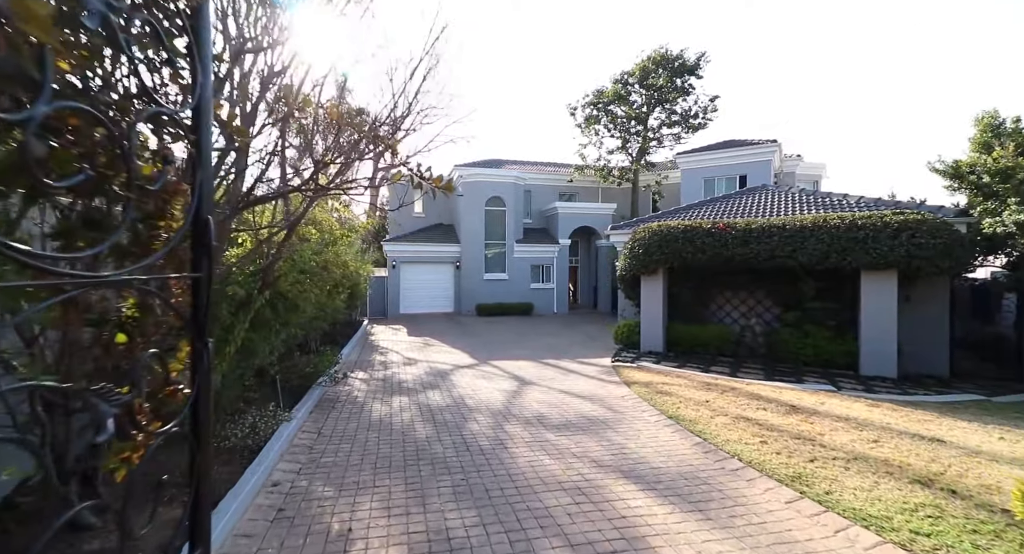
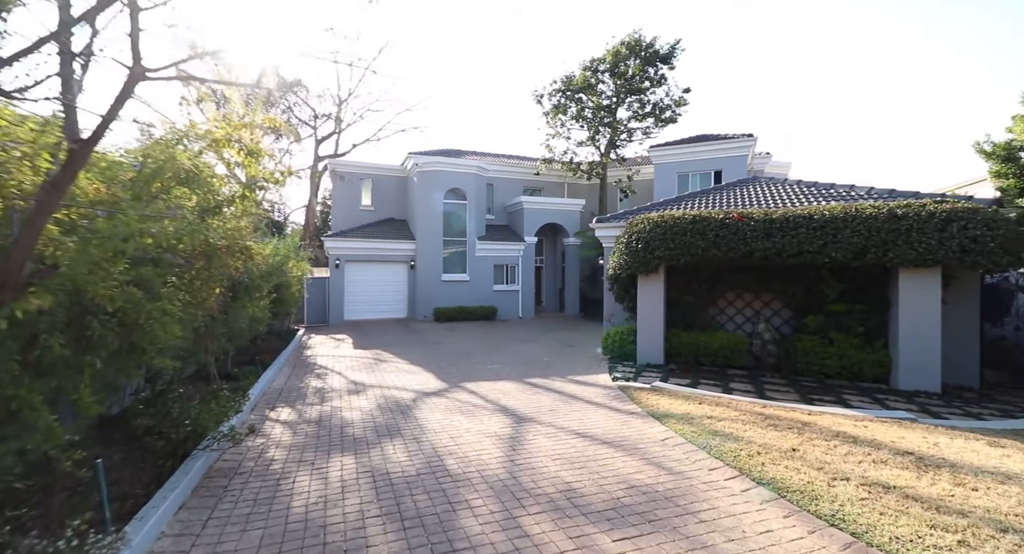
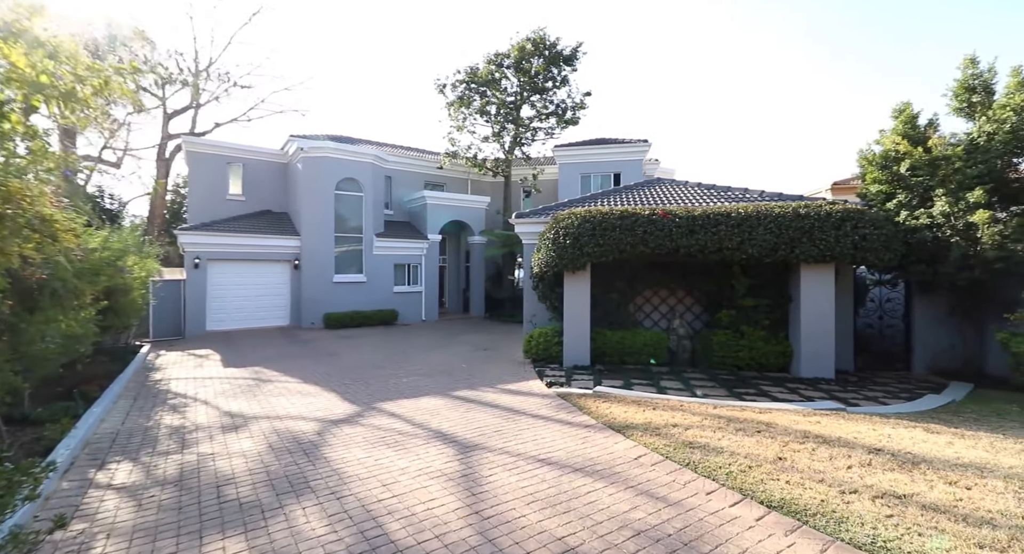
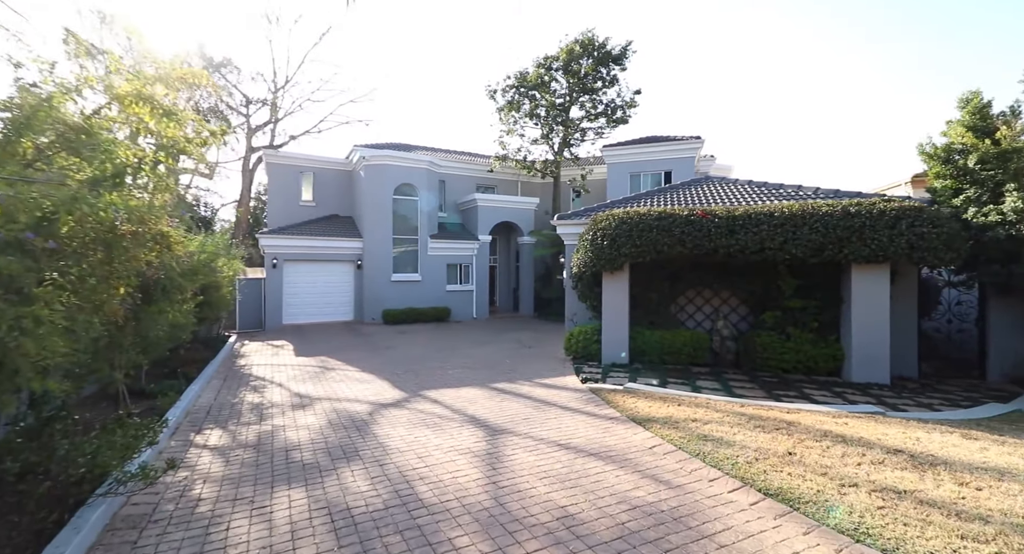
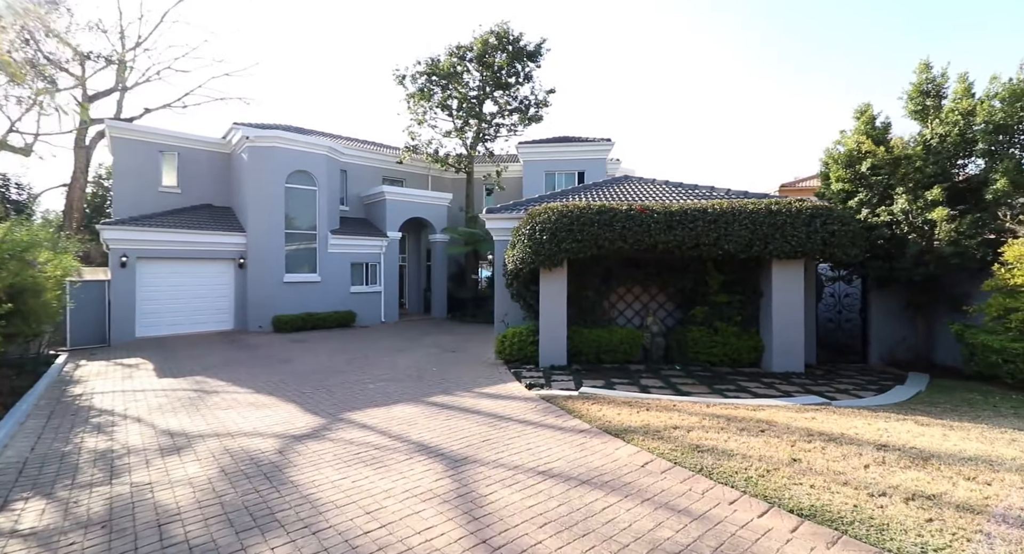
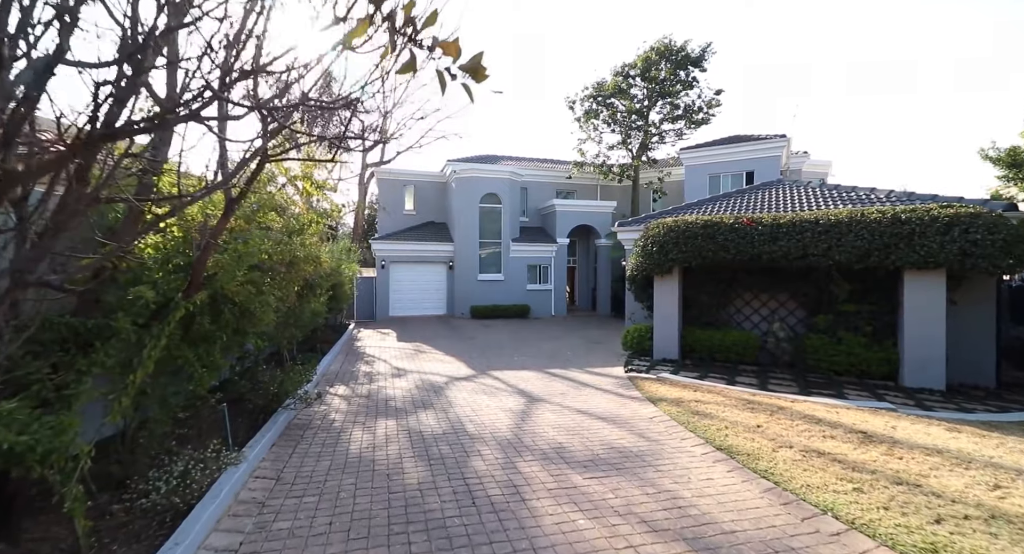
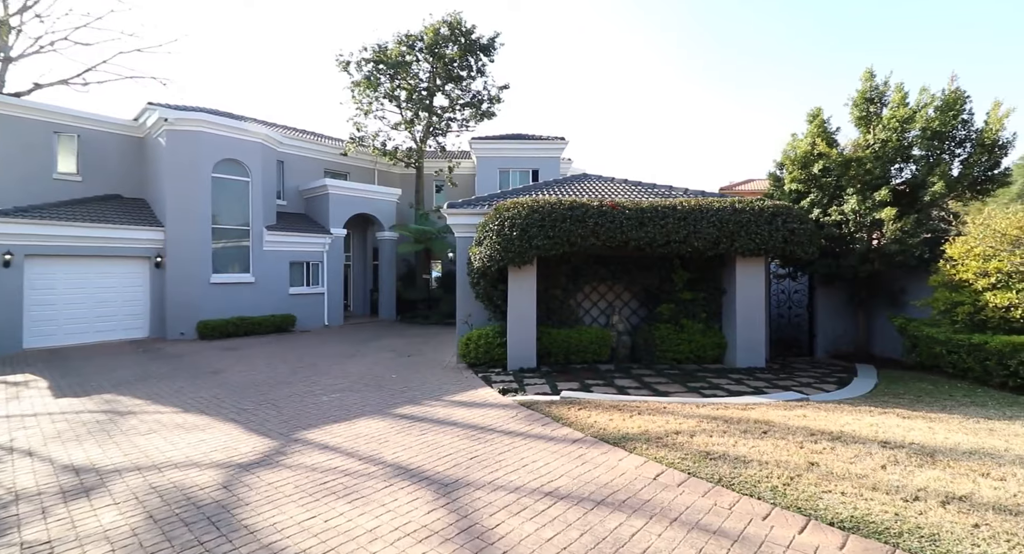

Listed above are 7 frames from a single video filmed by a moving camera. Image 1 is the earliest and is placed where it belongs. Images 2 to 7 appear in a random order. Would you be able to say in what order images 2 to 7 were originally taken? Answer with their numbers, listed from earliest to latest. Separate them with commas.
6, 2, 4, 3, 5, 7
